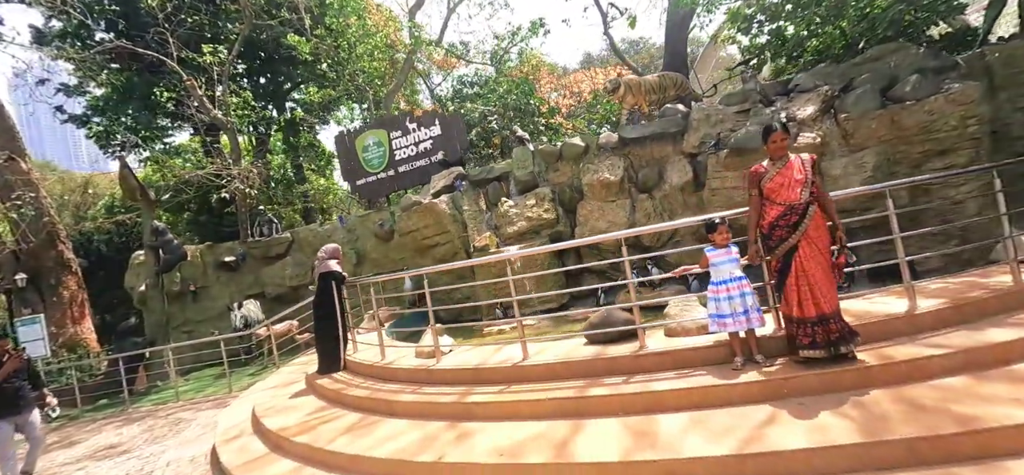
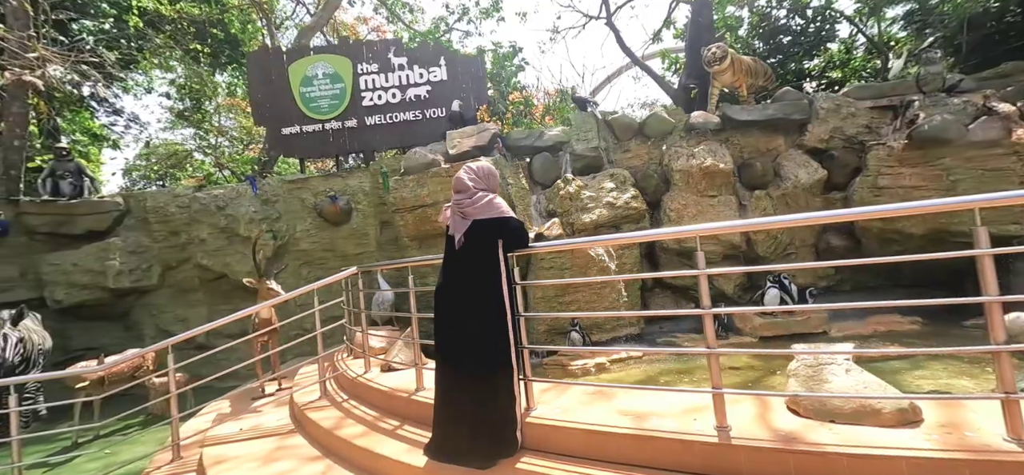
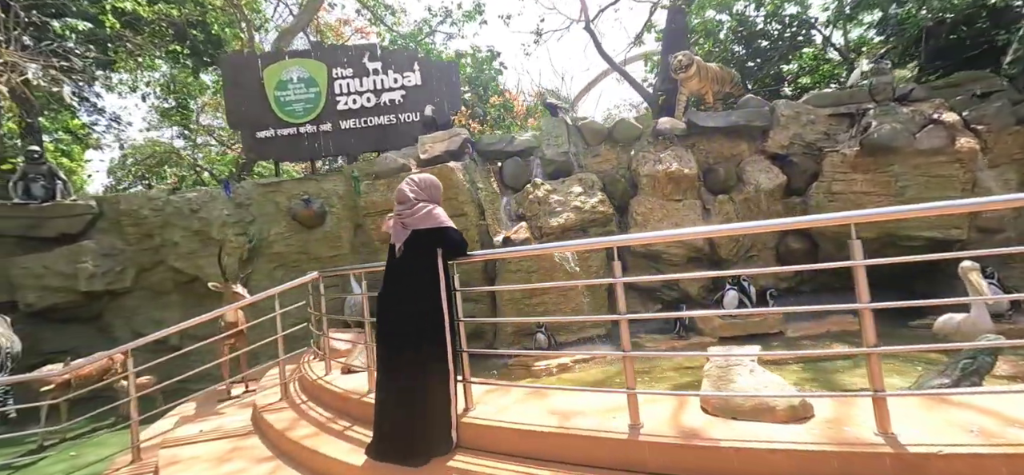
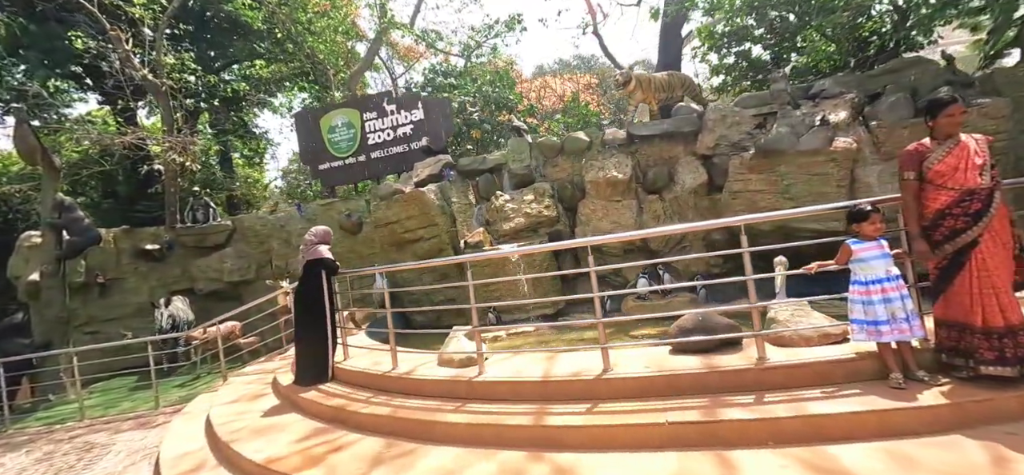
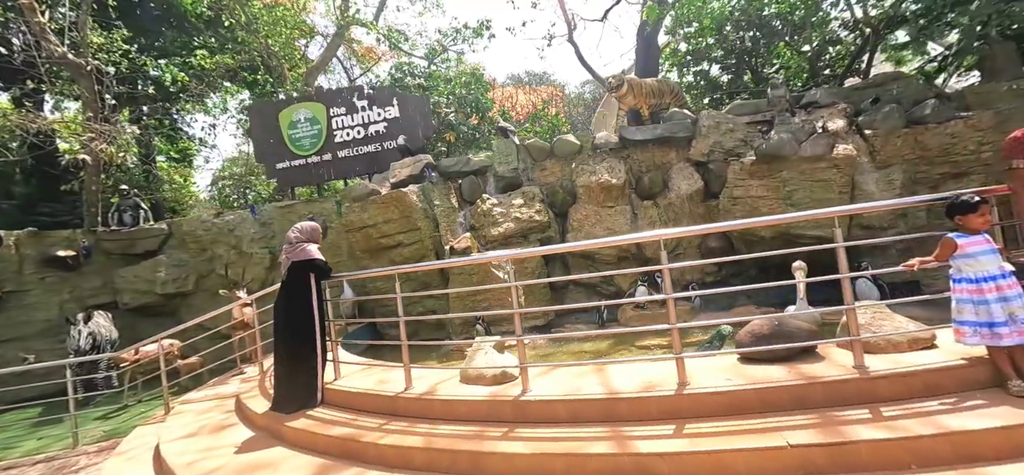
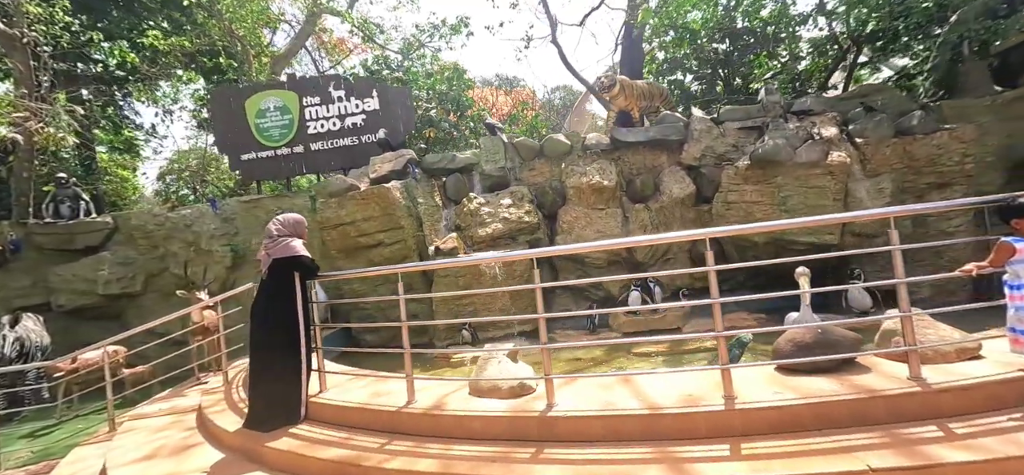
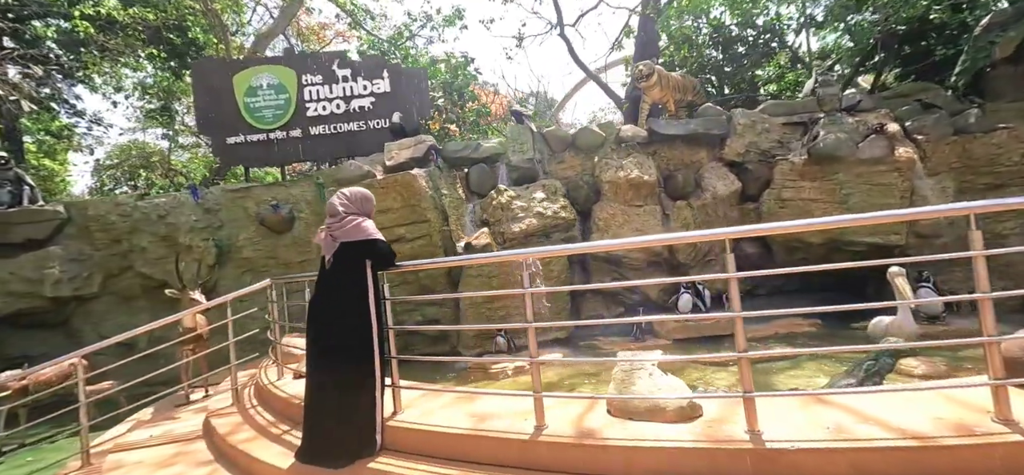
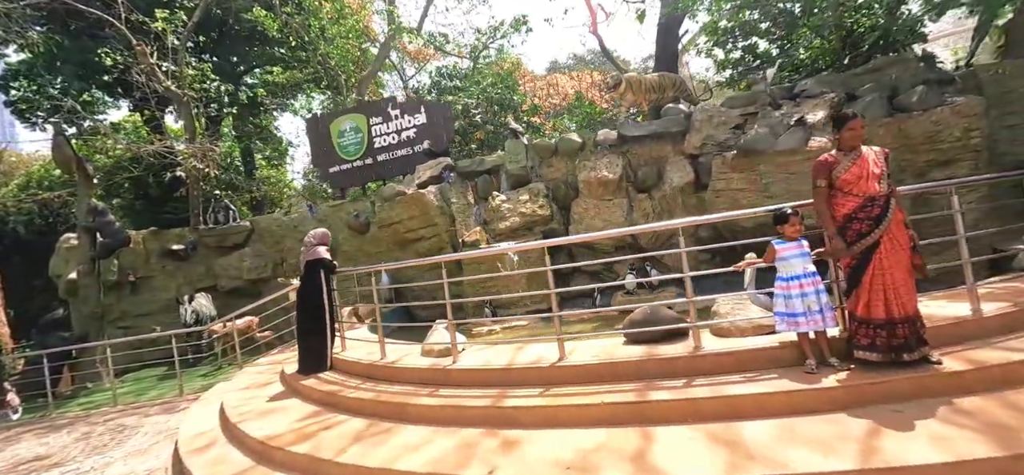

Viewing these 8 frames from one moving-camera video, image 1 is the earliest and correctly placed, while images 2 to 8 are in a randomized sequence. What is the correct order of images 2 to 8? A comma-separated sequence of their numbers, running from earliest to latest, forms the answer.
8, 4, 5, 6, 7, 3, 2
